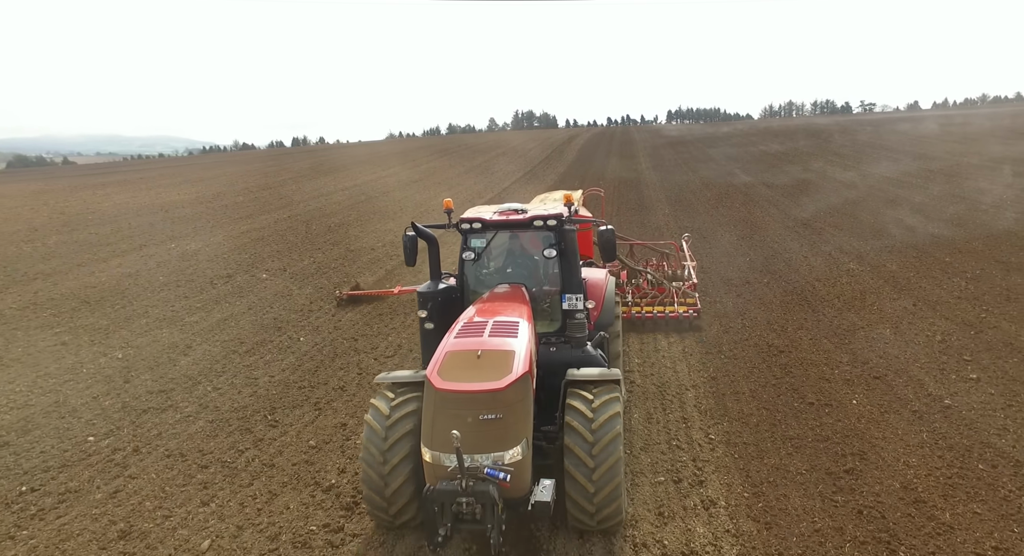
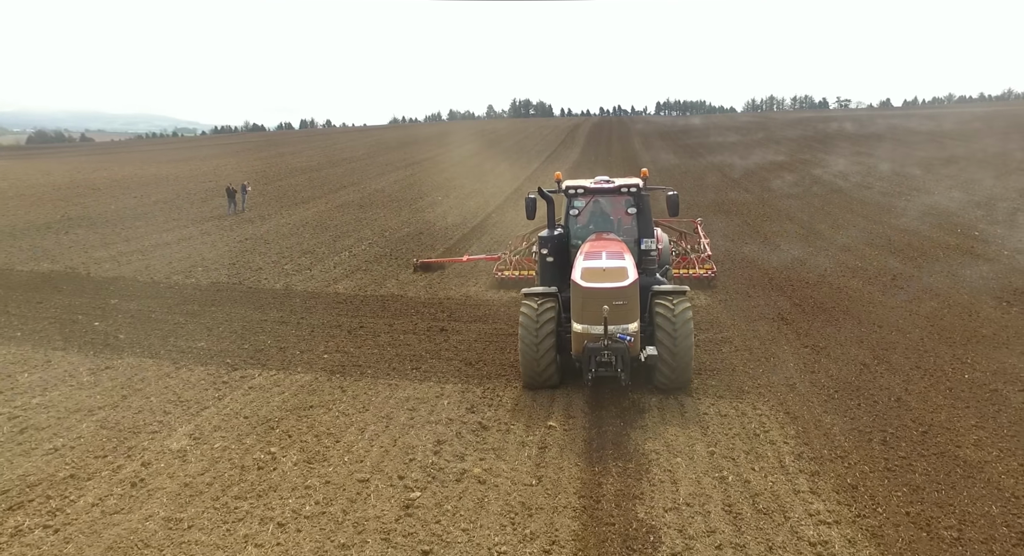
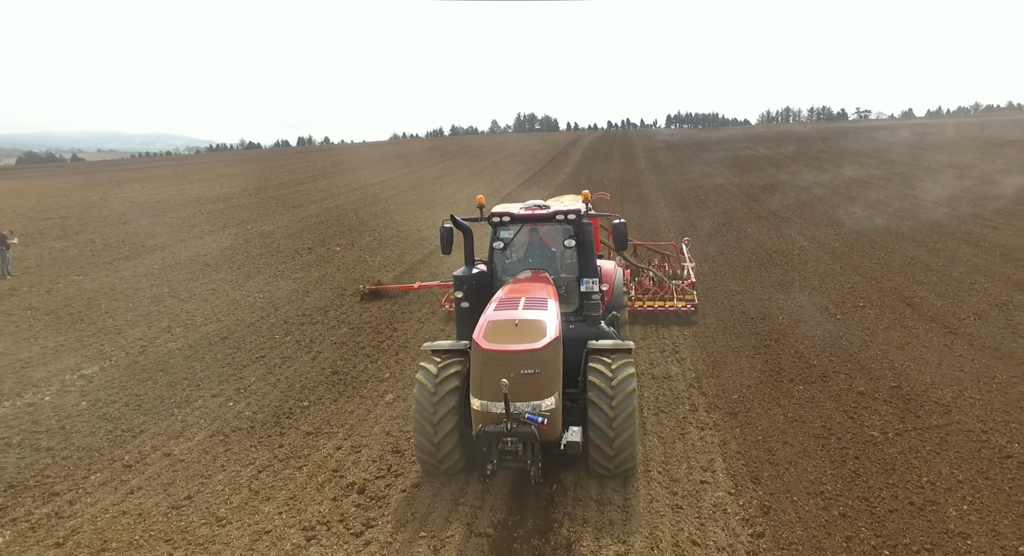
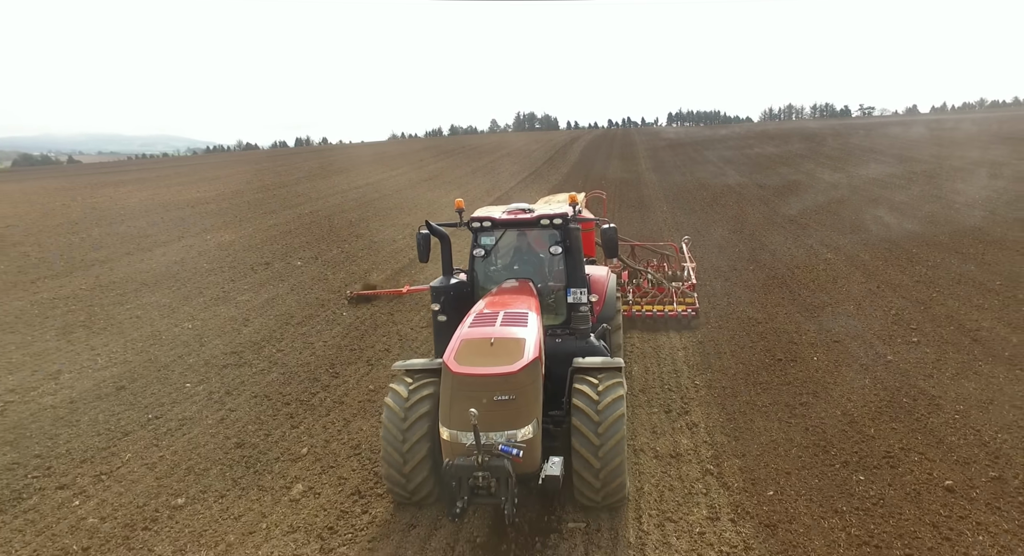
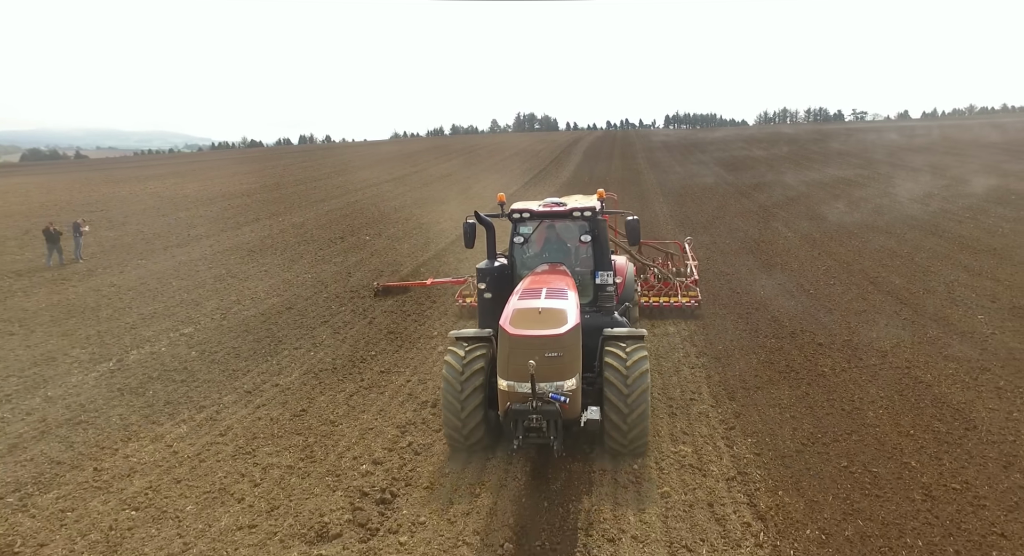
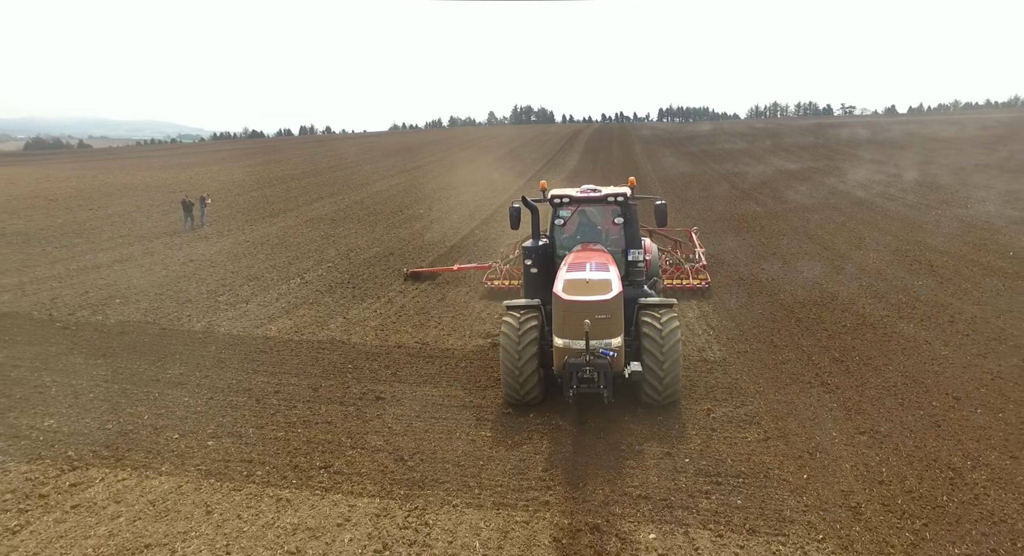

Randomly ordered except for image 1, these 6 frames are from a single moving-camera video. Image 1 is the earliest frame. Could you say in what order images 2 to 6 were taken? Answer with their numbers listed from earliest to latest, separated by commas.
4, 3, 5, 6, 2
